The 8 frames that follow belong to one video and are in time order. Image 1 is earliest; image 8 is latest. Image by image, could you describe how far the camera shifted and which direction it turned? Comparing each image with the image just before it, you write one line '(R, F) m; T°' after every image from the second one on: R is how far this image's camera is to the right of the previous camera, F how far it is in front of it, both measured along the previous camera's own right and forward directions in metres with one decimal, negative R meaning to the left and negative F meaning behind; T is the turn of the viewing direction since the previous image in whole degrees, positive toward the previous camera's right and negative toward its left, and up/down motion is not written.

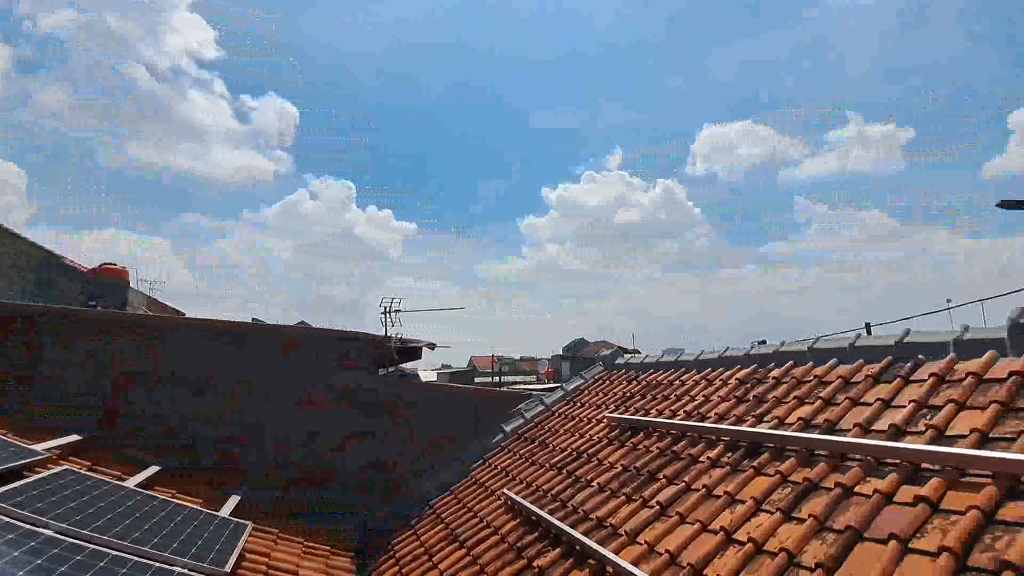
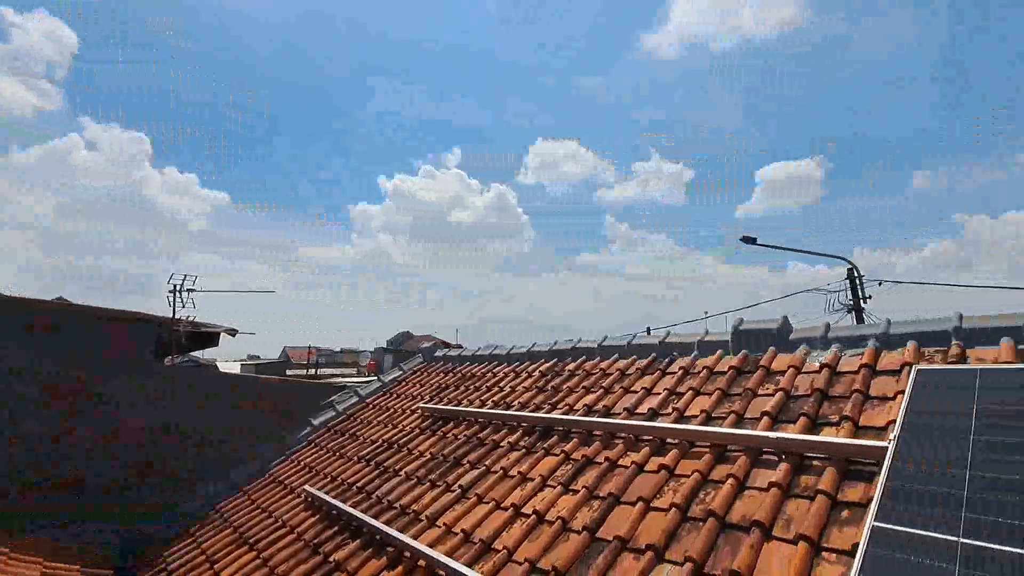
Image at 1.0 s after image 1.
(-0.2, -0.2) m; +20°
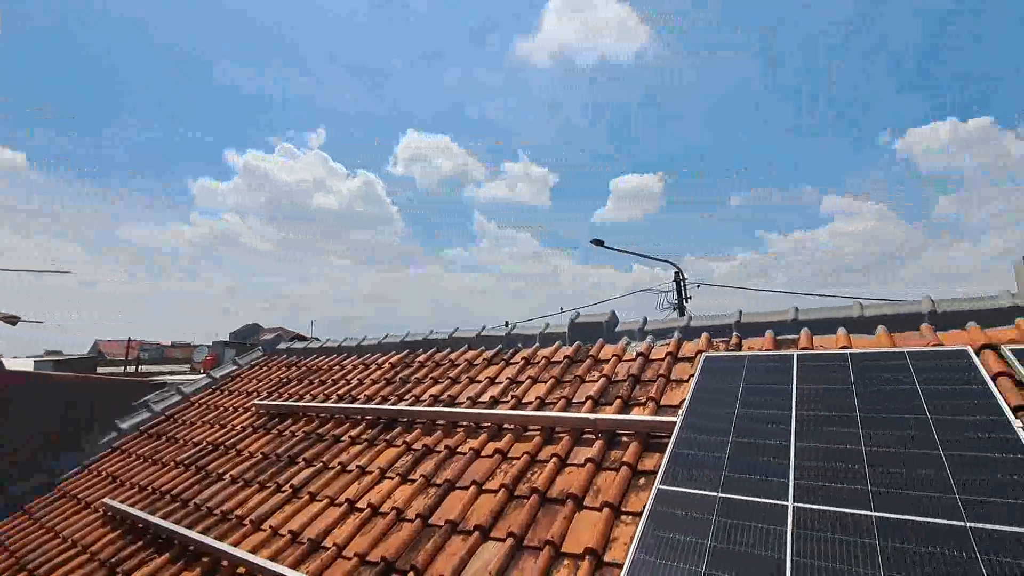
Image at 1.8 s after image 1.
(+0.3, -0.1) m; +15°
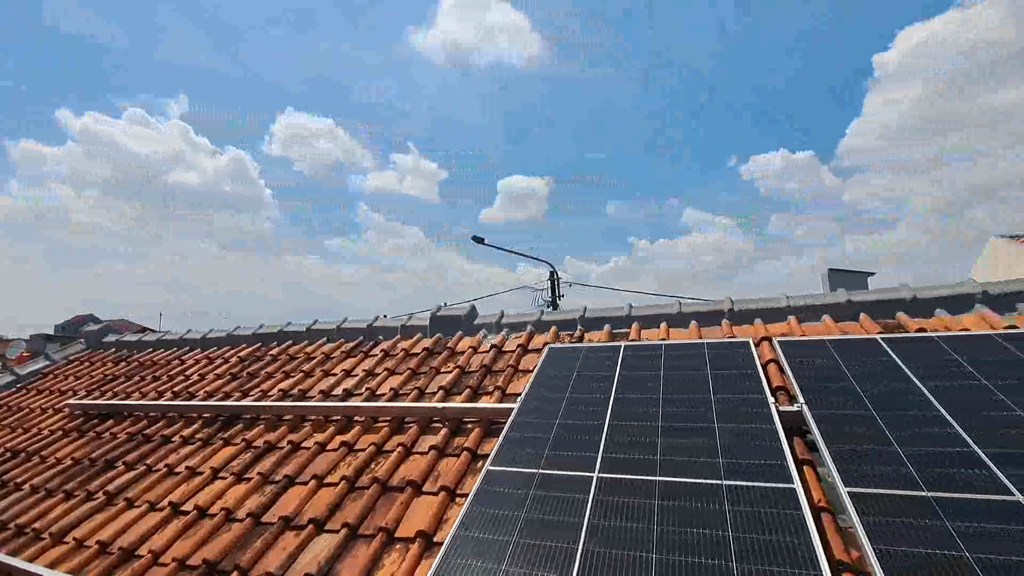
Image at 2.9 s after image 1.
(+0.4, -0.2) m; +13°
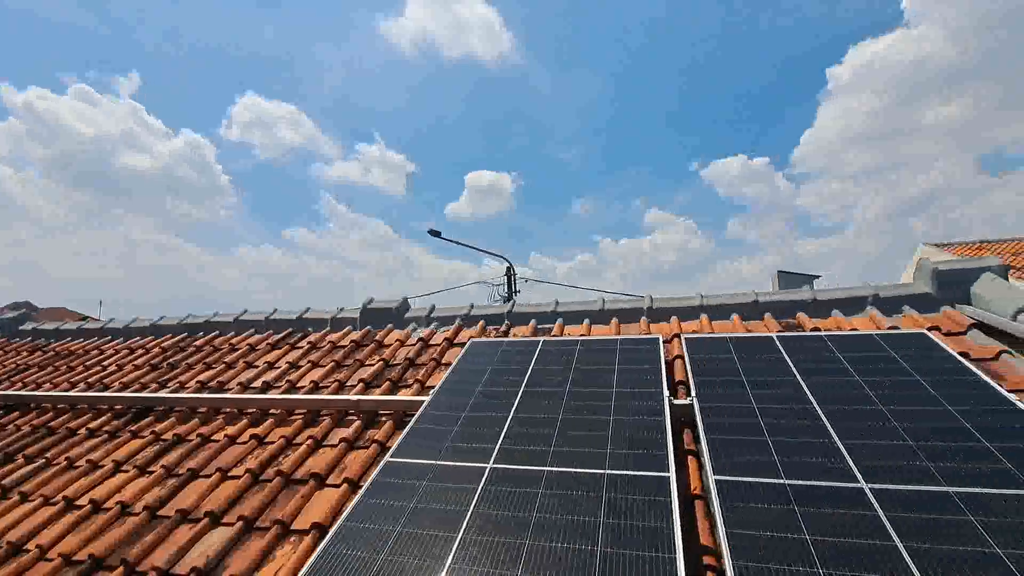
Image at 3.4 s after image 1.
(+0.5, -0.1) m; +4°
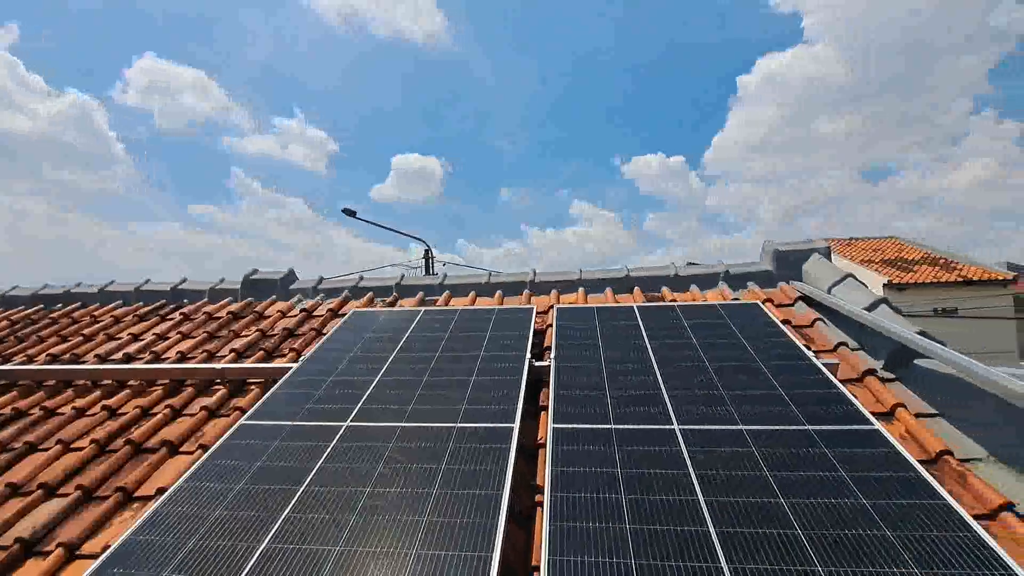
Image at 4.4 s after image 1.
(+0.6, -0.2) m; +8°
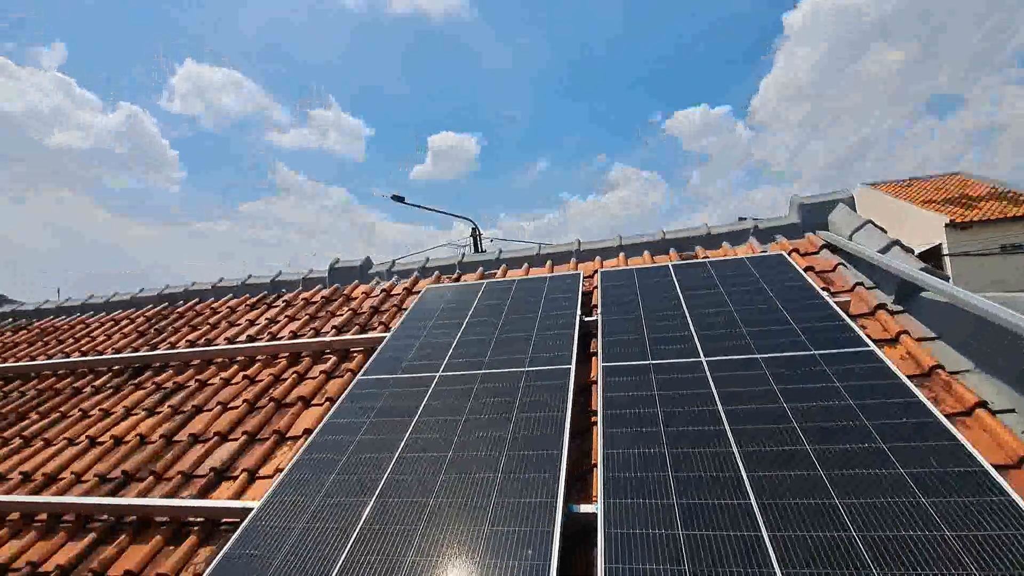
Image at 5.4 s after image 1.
(0.0, -1.0) m; -5°
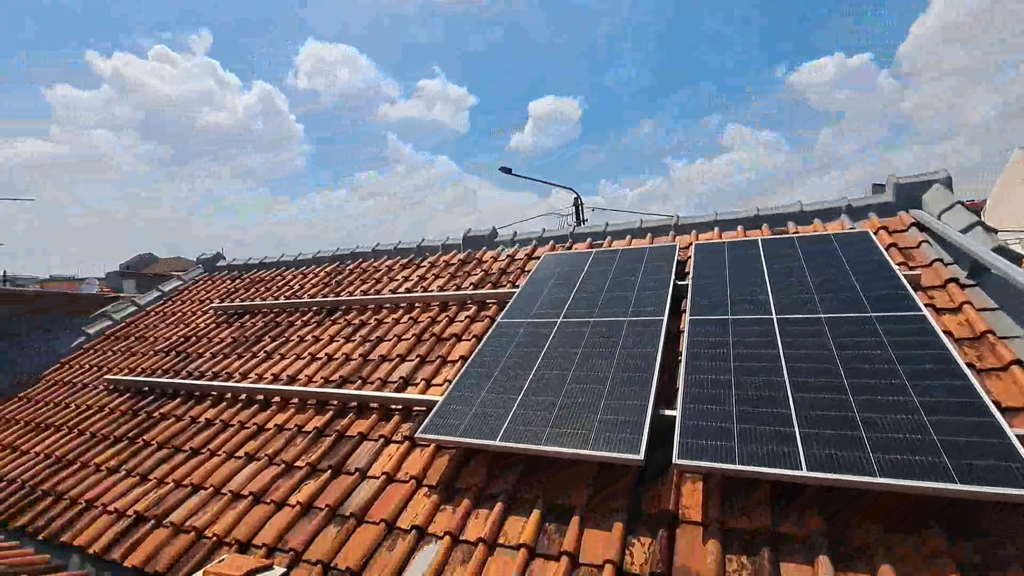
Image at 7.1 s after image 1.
(-0.1, -1.6) m; -11°
